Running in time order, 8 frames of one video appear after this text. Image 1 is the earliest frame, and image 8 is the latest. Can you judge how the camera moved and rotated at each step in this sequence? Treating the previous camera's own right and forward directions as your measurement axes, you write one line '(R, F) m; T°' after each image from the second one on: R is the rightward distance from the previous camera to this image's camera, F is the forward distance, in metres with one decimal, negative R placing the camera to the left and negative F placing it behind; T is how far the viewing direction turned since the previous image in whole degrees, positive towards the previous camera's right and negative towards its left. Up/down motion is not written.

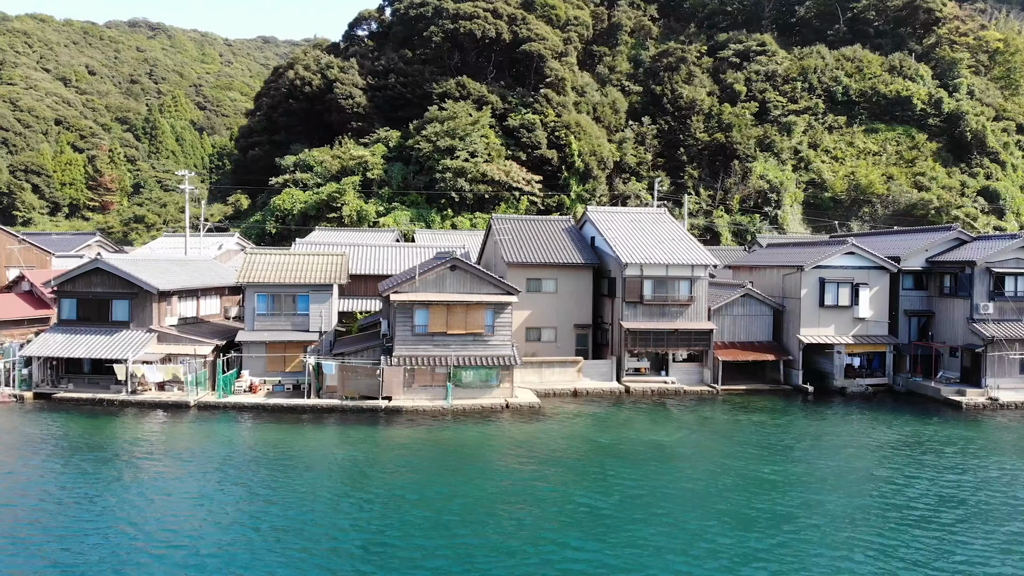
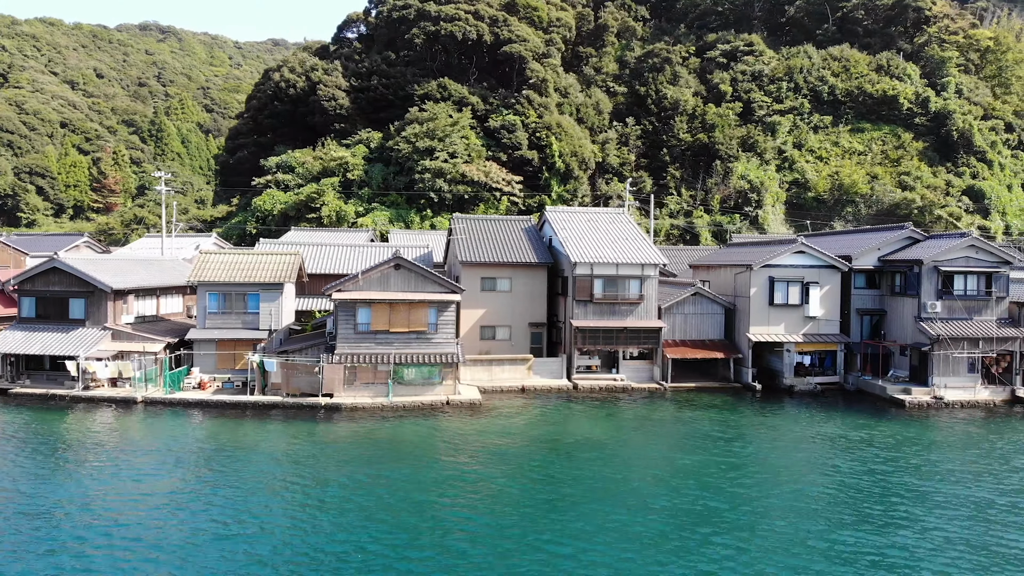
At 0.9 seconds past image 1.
(+1.9, -0.2) m; -1°
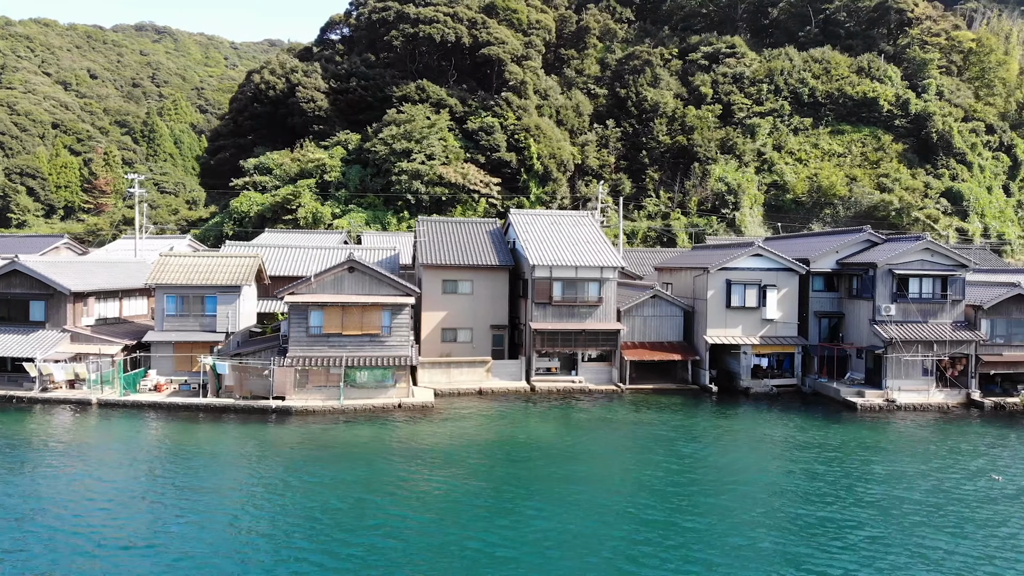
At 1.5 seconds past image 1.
(+1.2, -0.1) m; 0°
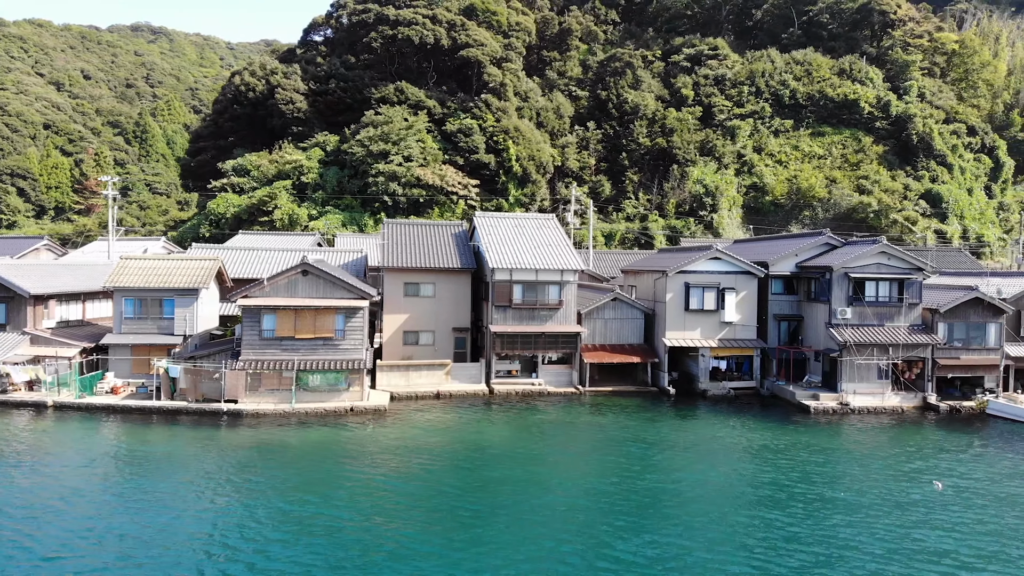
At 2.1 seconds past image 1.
(+1.2, -0.1) m; 0°
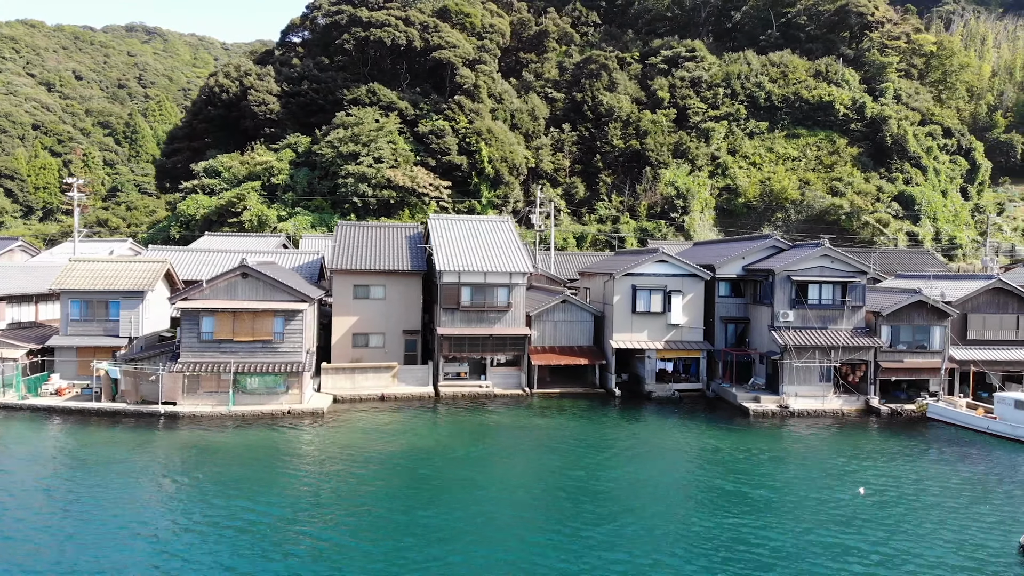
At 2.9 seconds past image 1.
(+1.6, -0.1) m; 0°
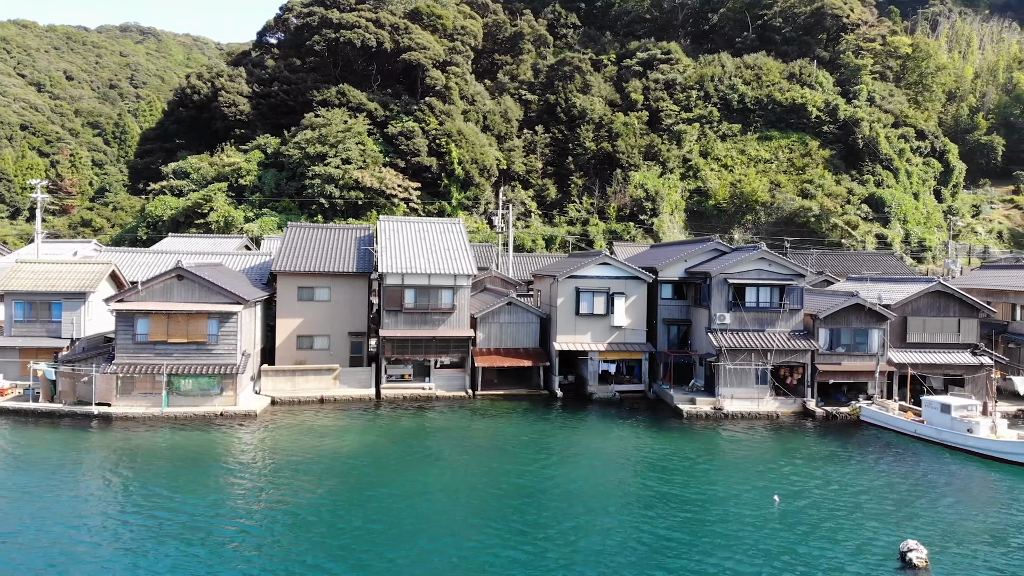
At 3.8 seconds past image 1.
(+1.7, -0.1) m; 0°
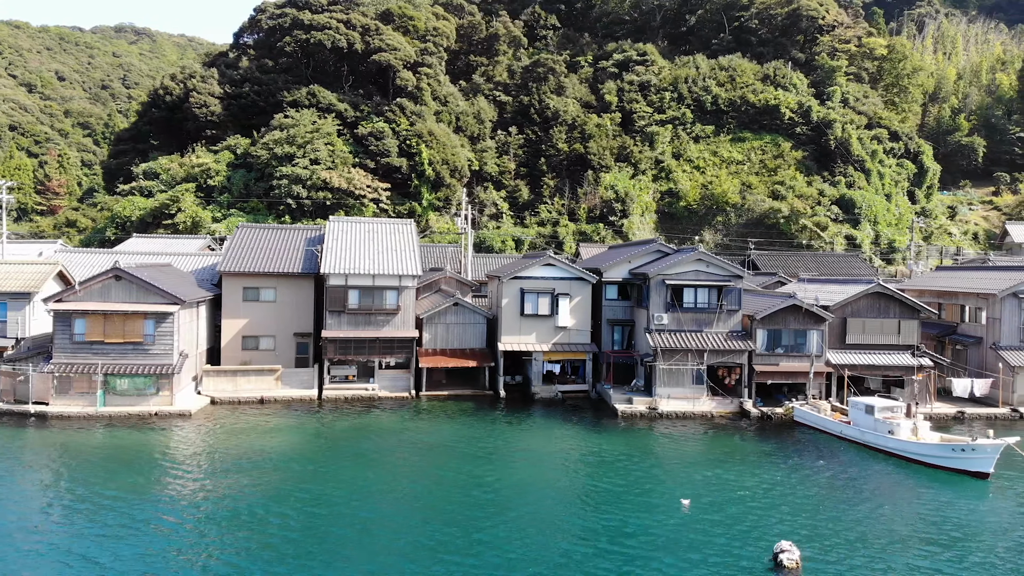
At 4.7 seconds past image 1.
(+1.7, -0.2) m; 0°
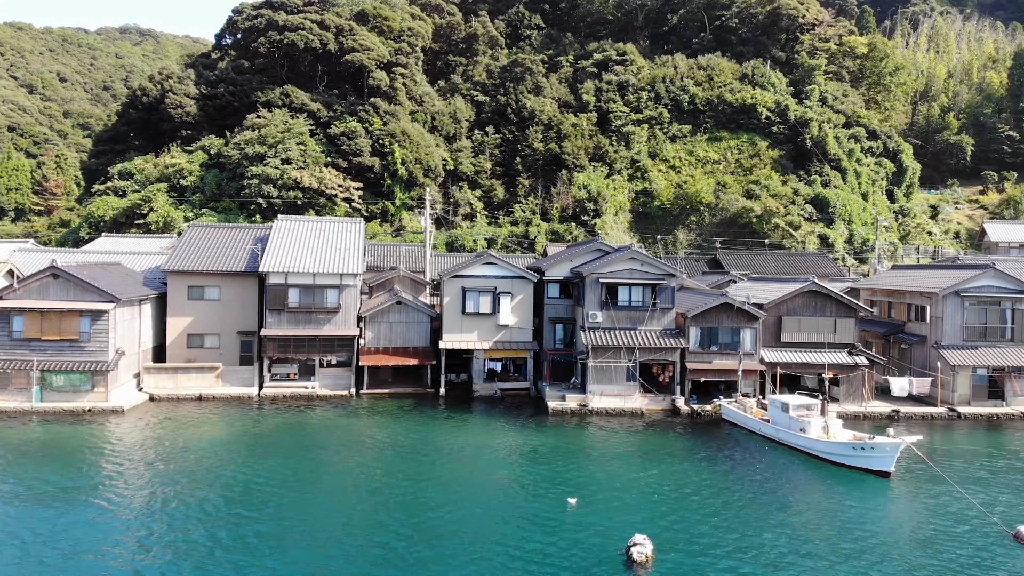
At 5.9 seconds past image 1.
(+2.2, -0.2) m; -1°
